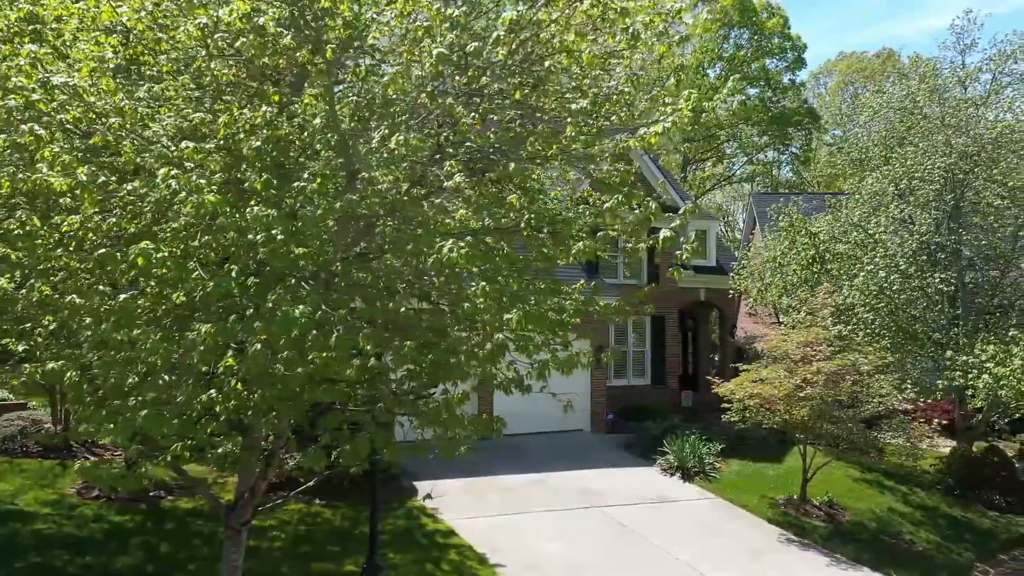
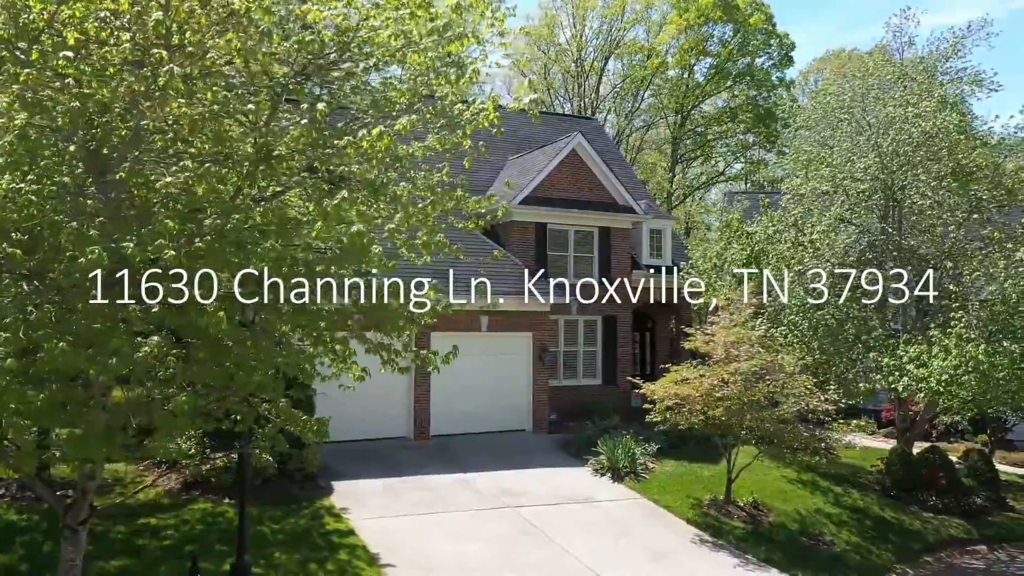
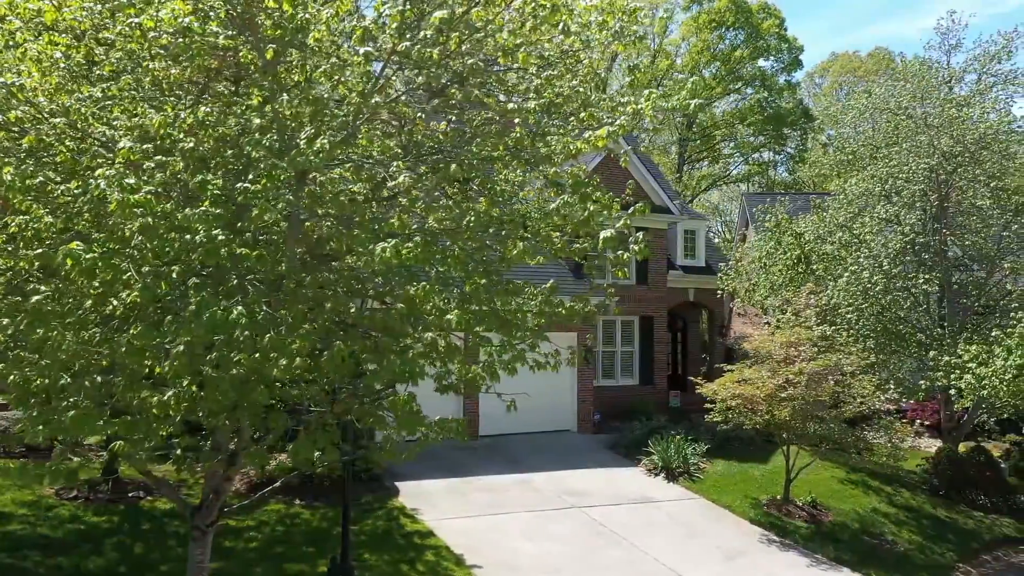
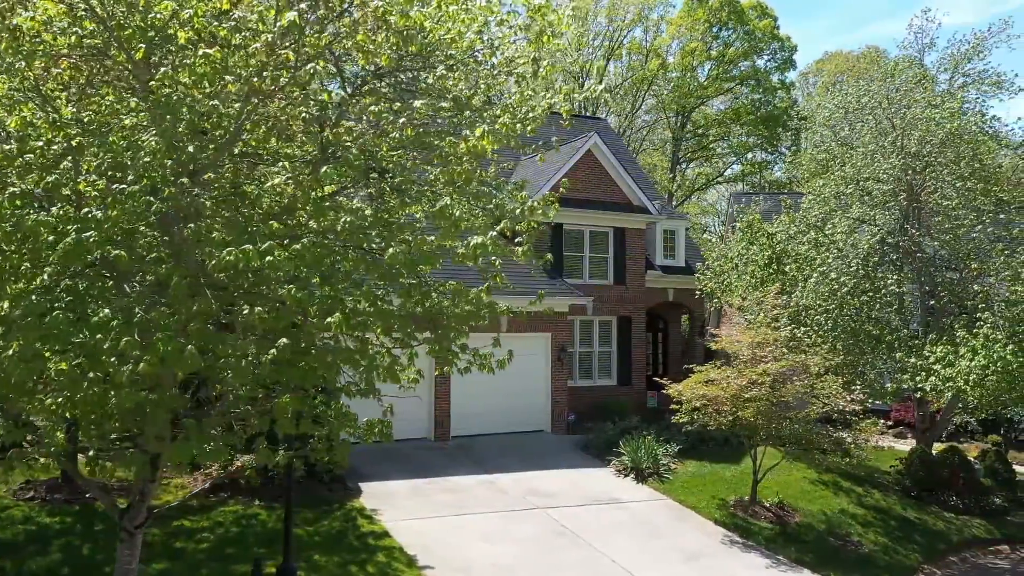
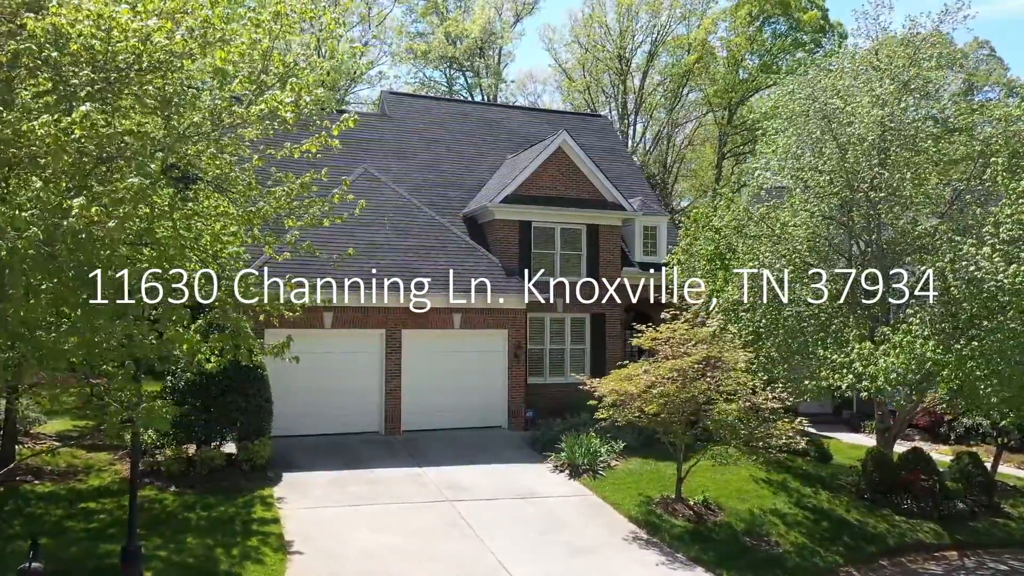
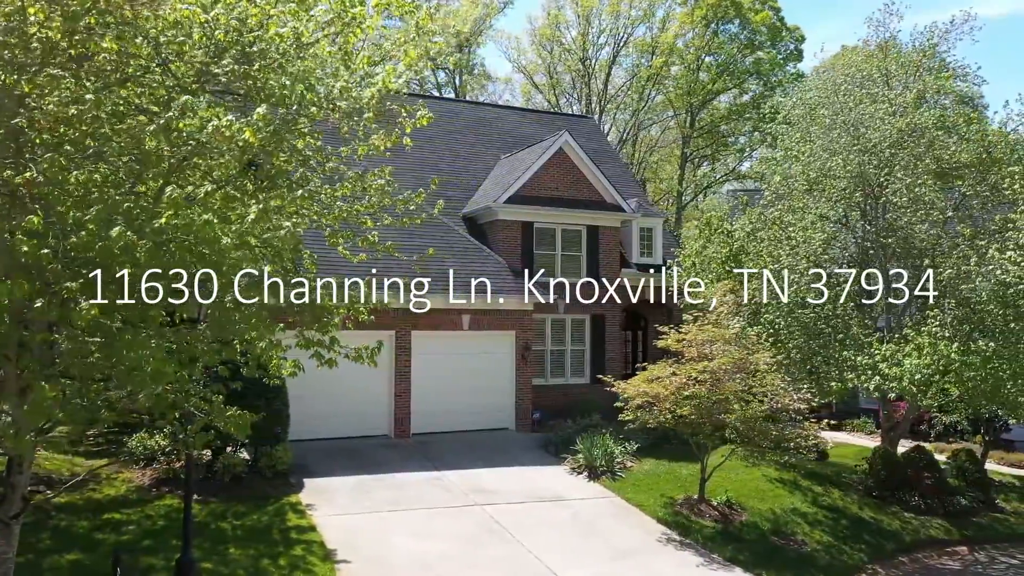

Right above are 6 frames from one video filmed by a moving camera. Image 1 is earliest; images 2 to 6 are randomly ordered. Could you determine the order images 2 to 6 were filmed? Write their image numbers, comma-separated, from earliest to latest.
3, 4, 2, 6, 5
